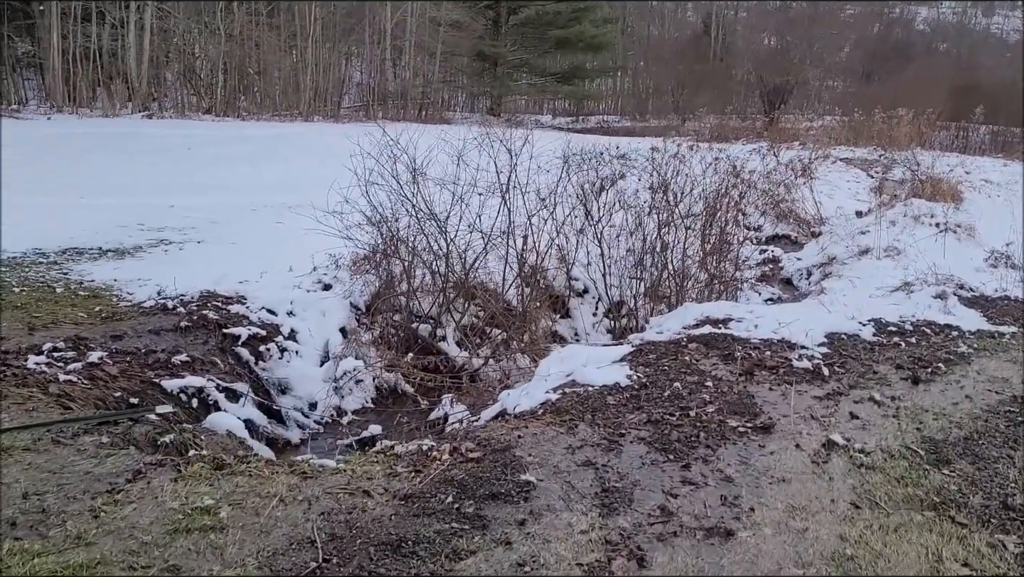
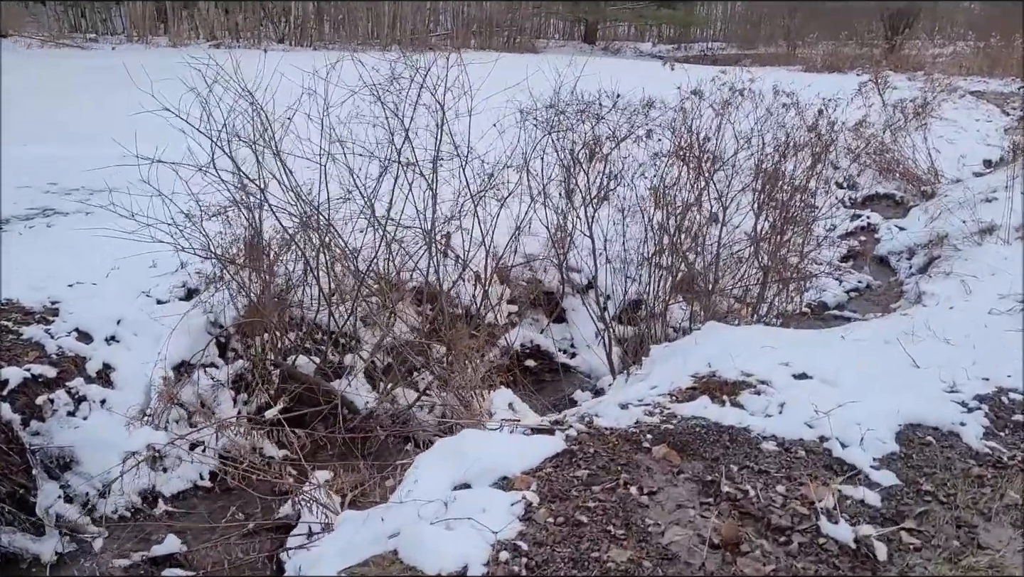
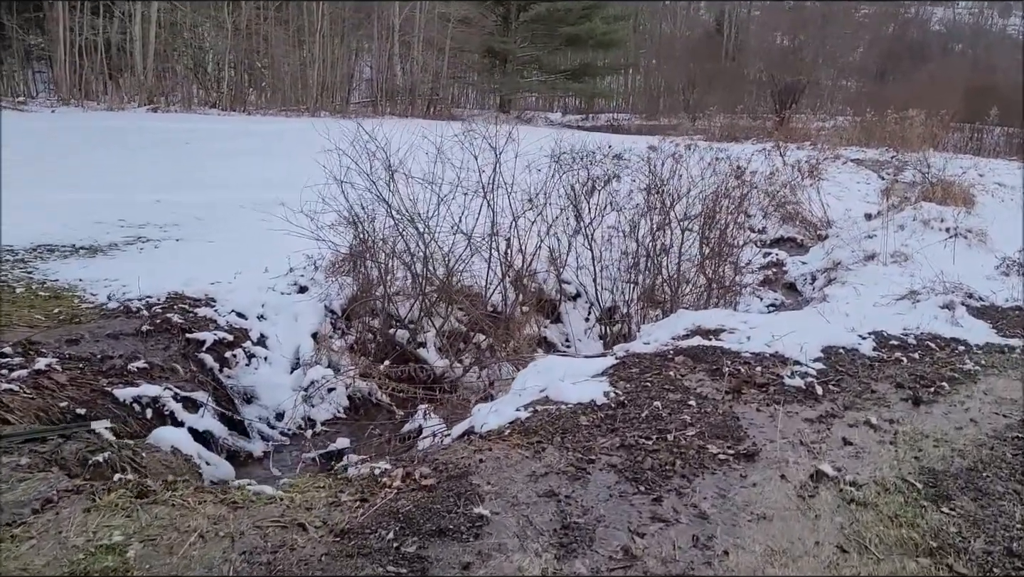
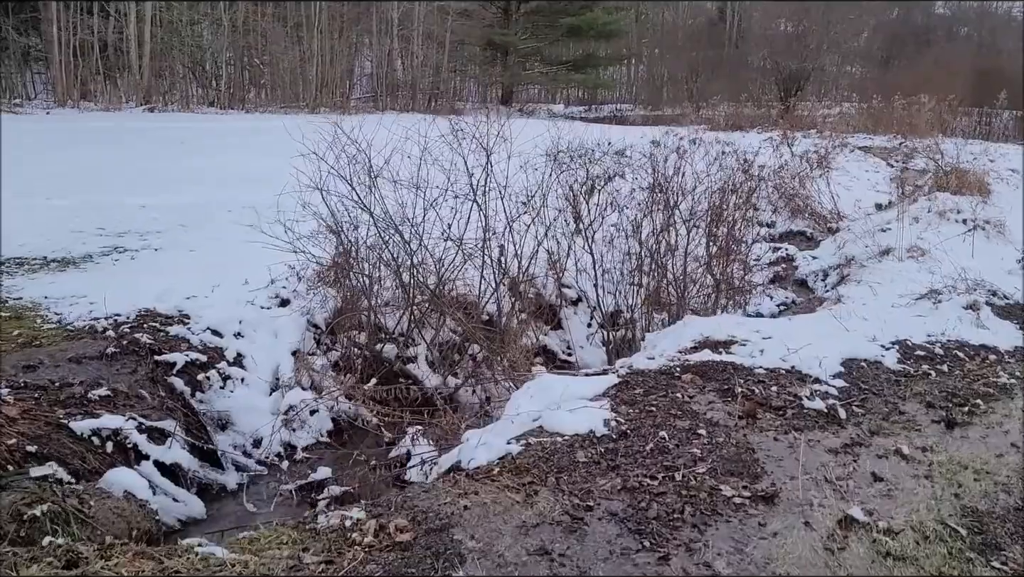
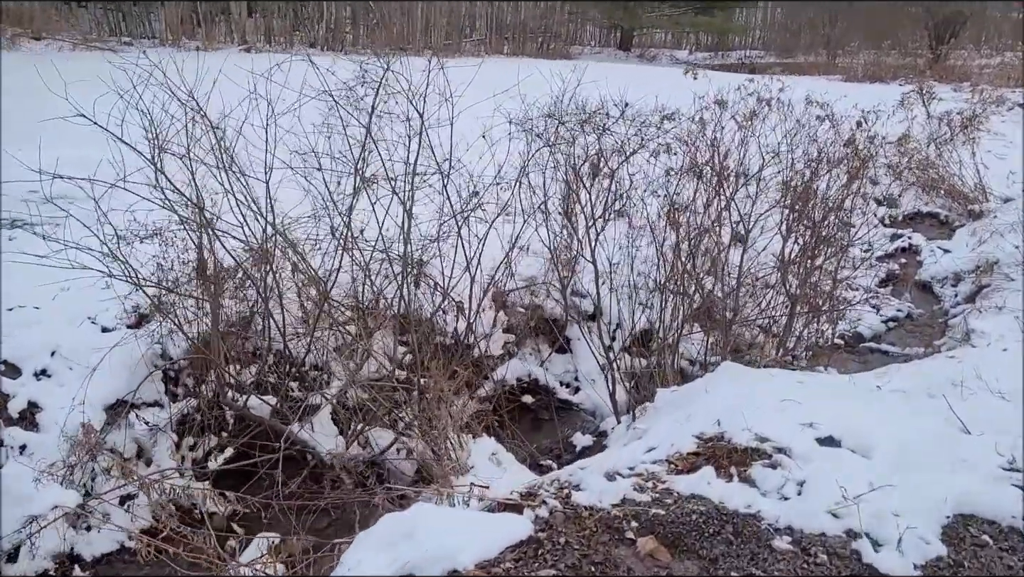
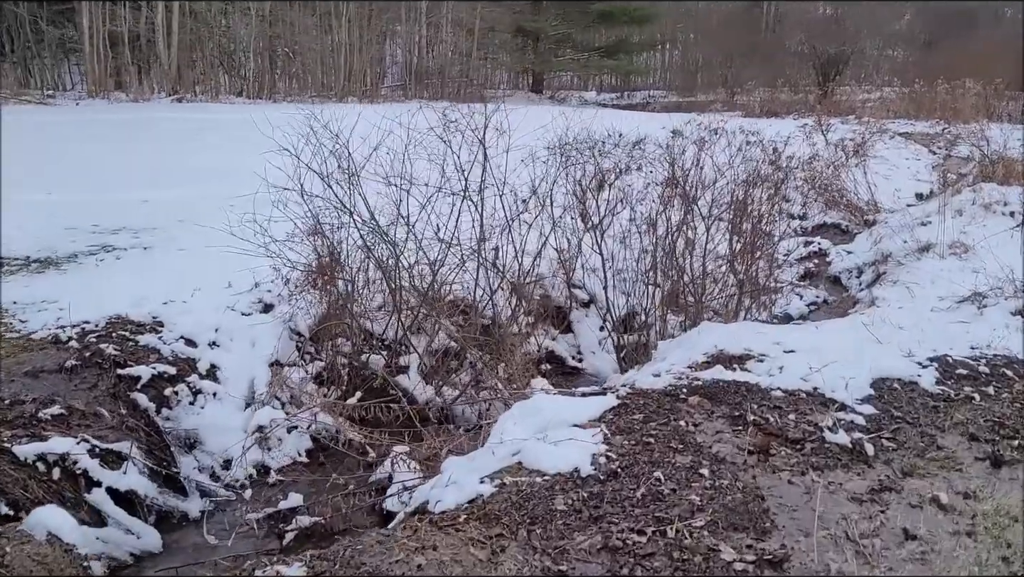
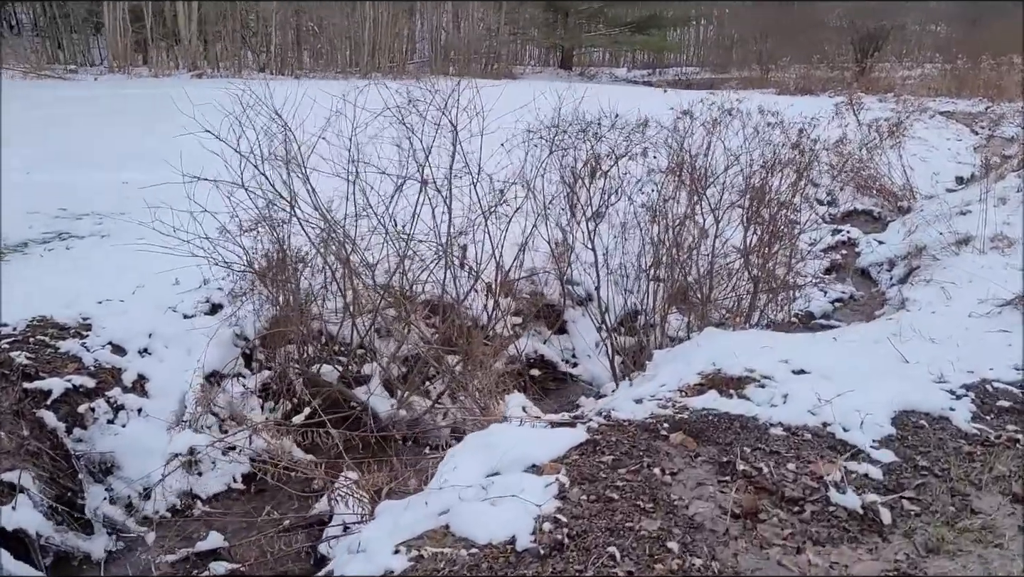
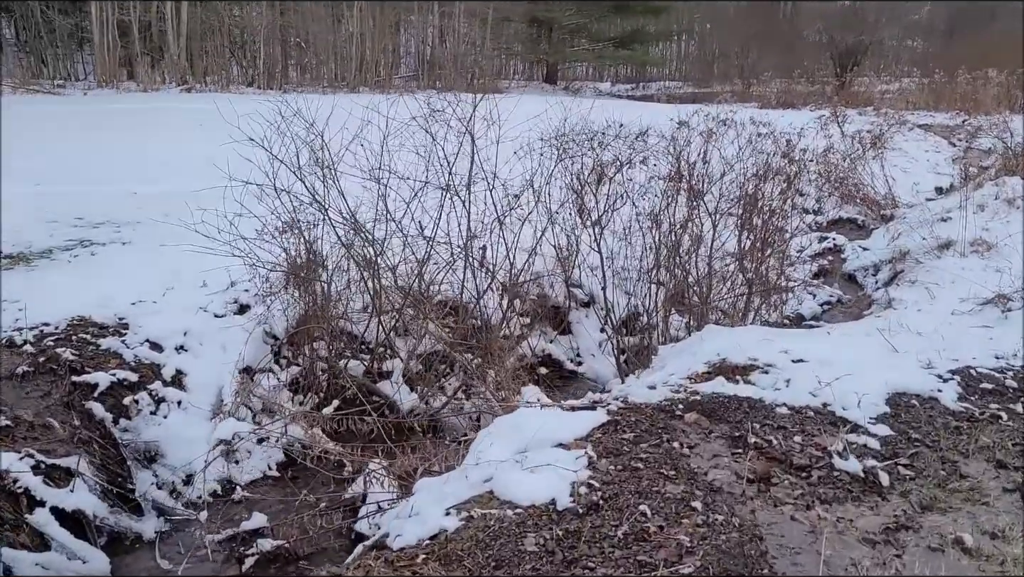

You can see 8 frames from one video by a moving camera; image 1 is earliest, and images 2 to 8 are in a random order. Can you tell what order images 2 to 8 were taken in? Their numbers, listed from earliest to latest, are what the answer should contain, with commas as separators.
3, 4, 6, 8, 7, 2, 5
